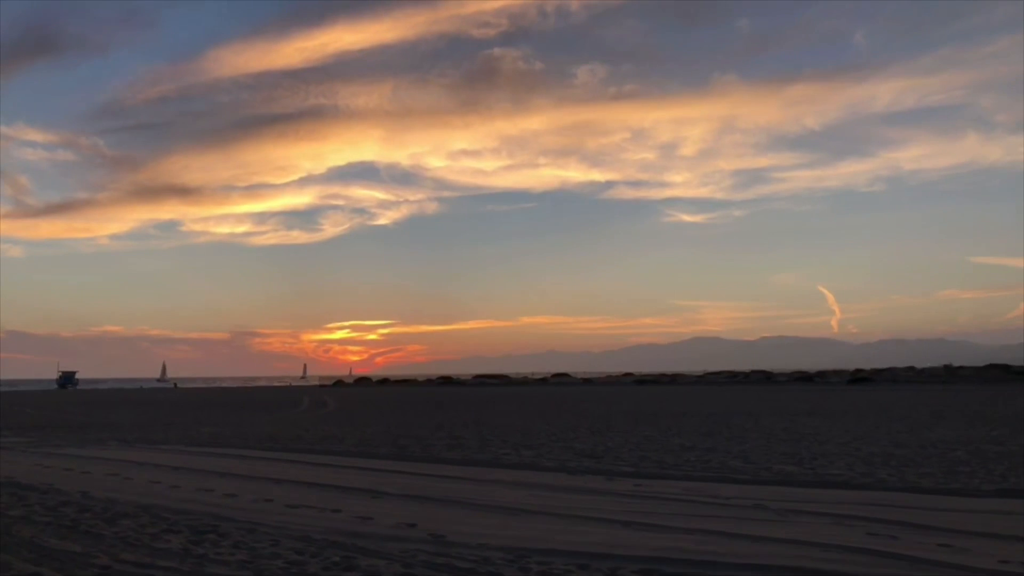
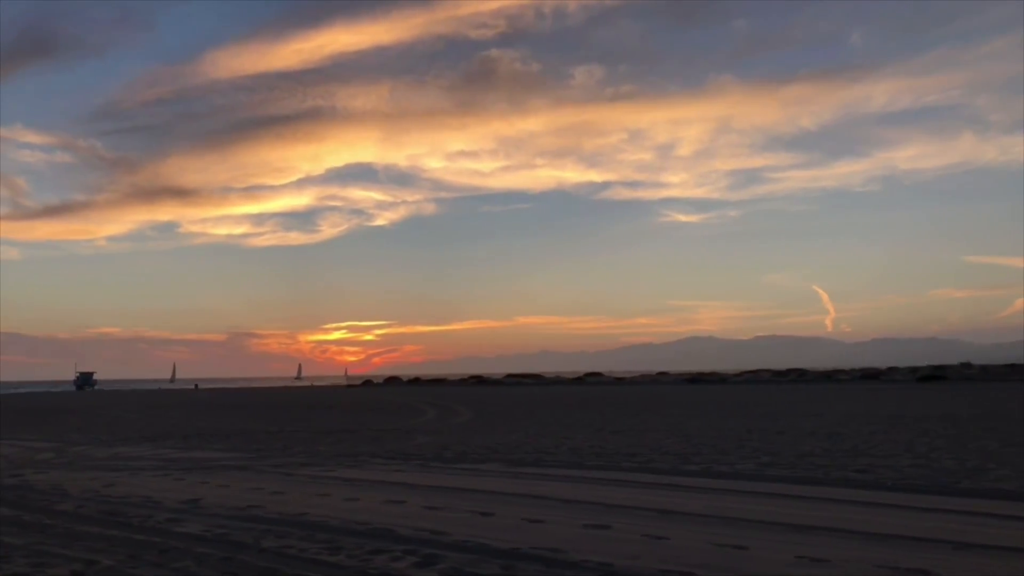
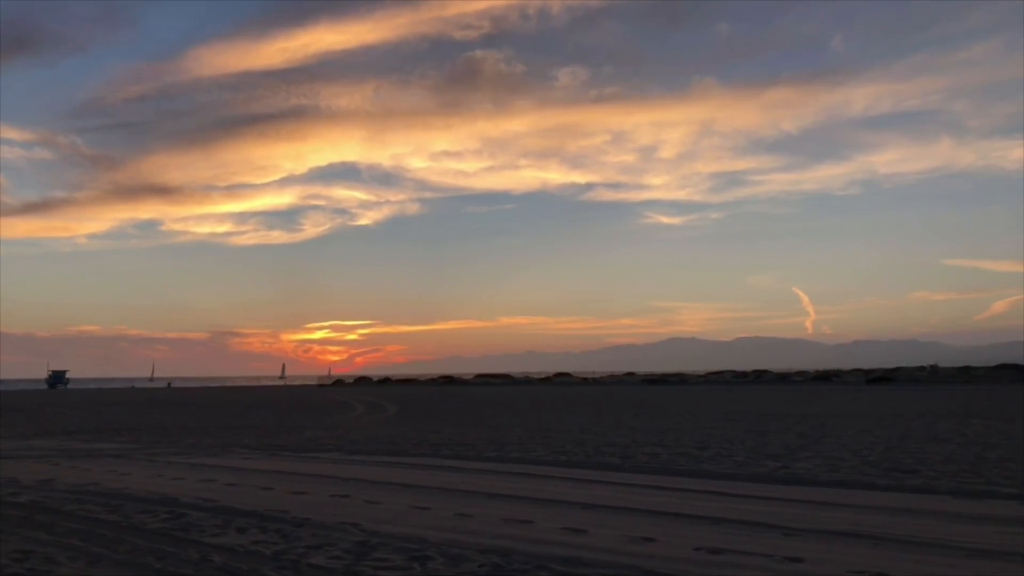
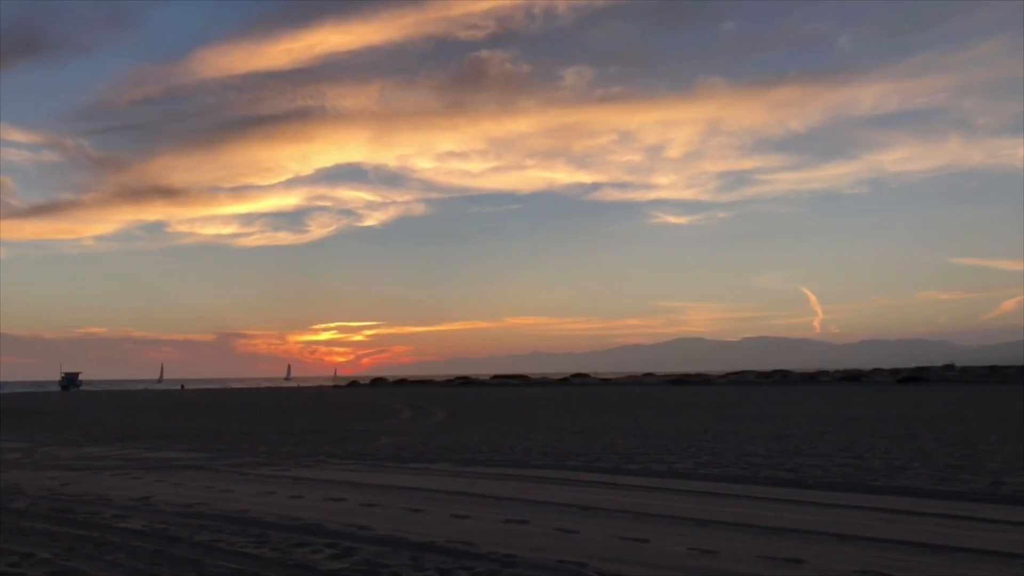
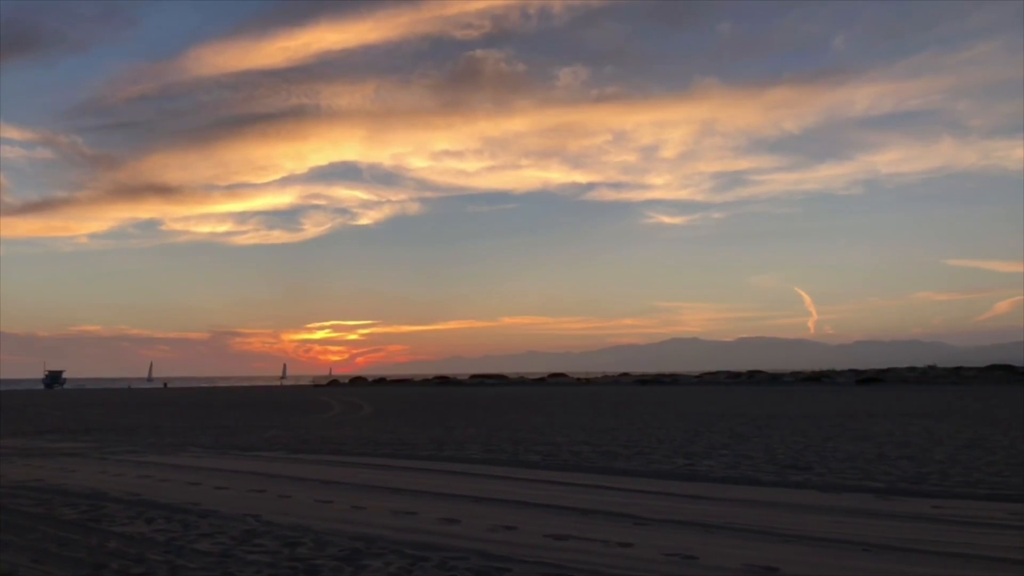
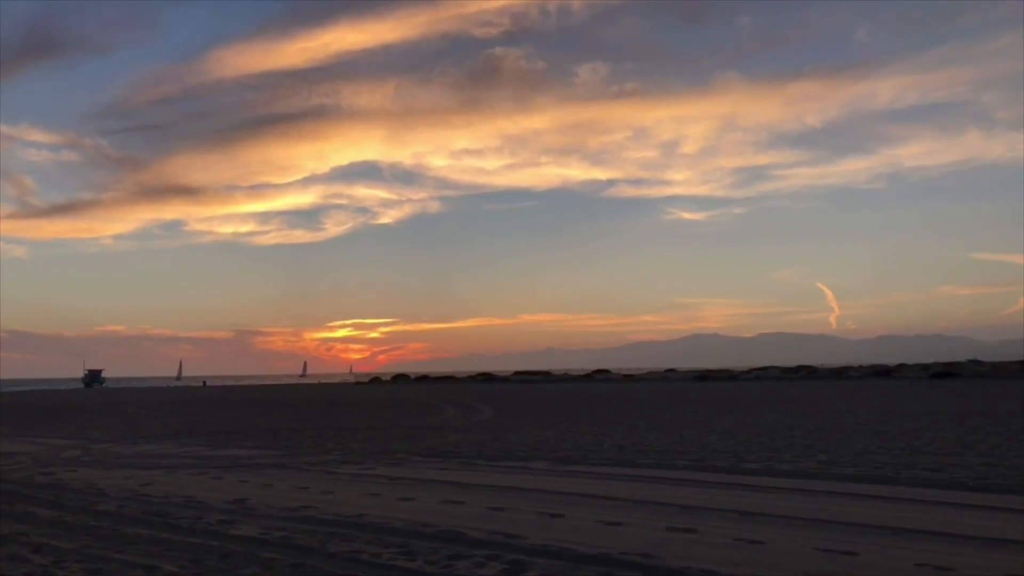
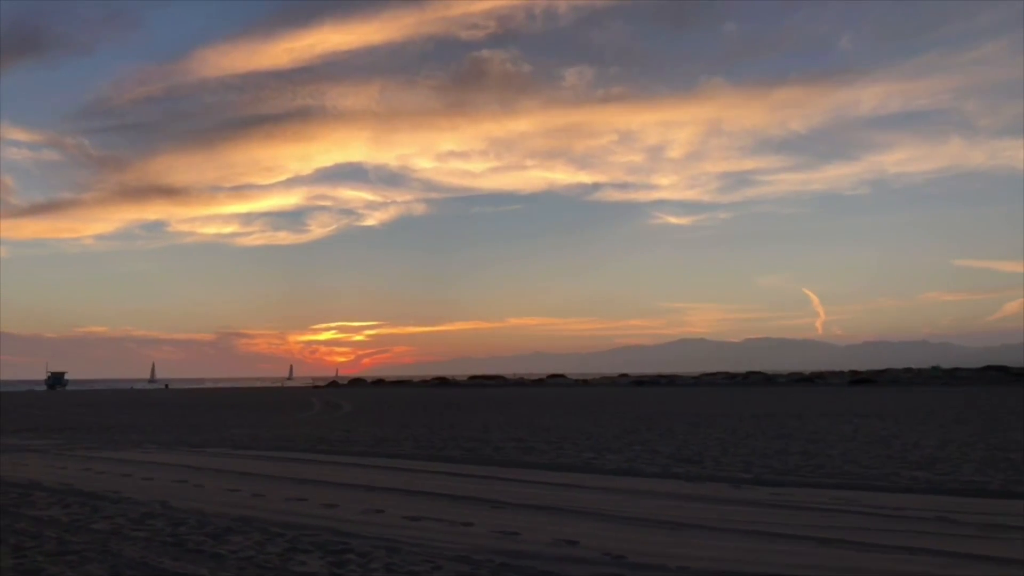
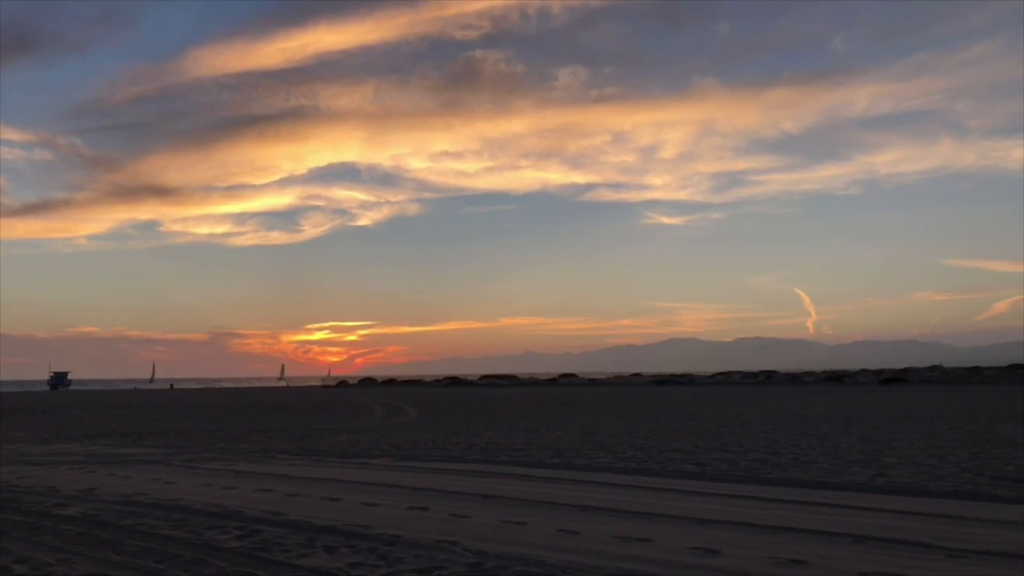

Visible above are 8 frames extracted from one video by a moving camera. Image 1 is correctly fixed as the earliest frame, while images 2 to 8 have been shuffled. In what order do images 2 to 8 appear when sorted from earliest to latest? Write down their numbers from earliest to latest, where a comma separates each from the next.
7, 5, 3, 8, 4, 2, 6
